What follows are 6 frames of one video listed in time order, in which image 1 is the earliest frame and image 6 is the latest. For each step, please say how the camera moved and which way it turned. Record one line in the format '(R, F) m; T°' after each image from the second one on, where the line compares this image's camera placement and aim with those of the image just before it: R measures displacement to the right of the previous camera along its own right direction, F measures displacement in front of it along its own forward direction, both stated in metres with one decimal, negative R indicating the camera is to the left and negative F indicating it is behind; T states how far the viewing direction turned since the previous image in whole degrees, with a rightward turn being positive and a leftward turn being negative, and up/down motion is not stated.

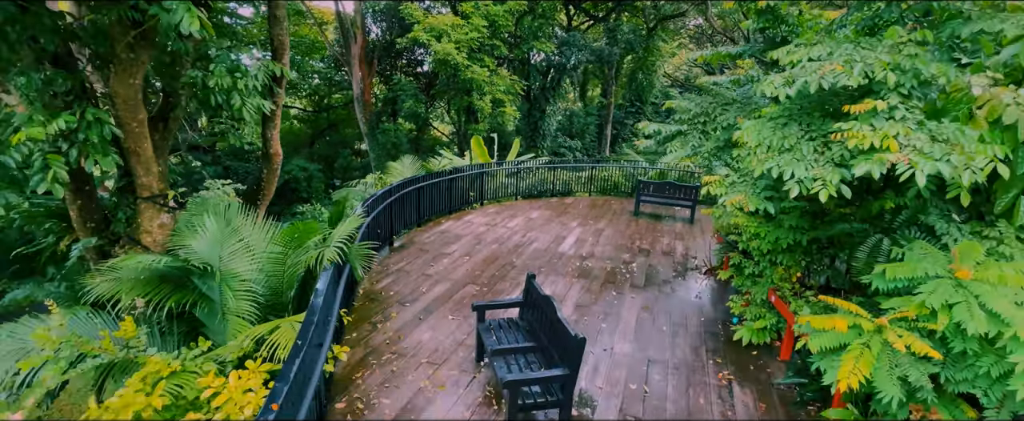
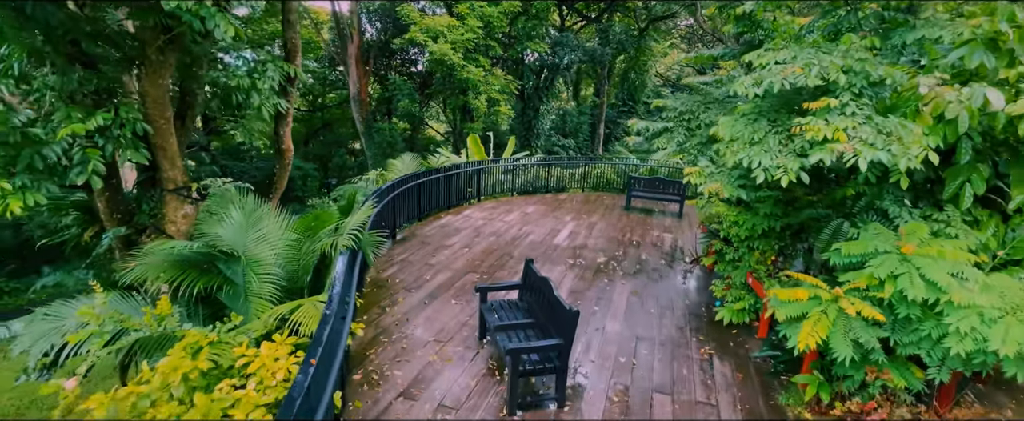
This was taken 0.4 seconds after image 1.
(0.0, -0.3) m; +1°
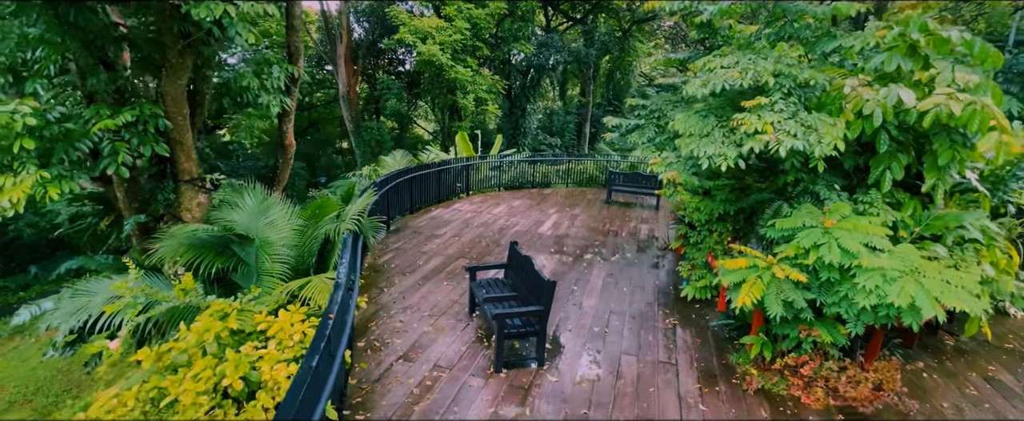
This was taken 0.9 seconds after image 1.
(0.0, -0.4) m; +1°
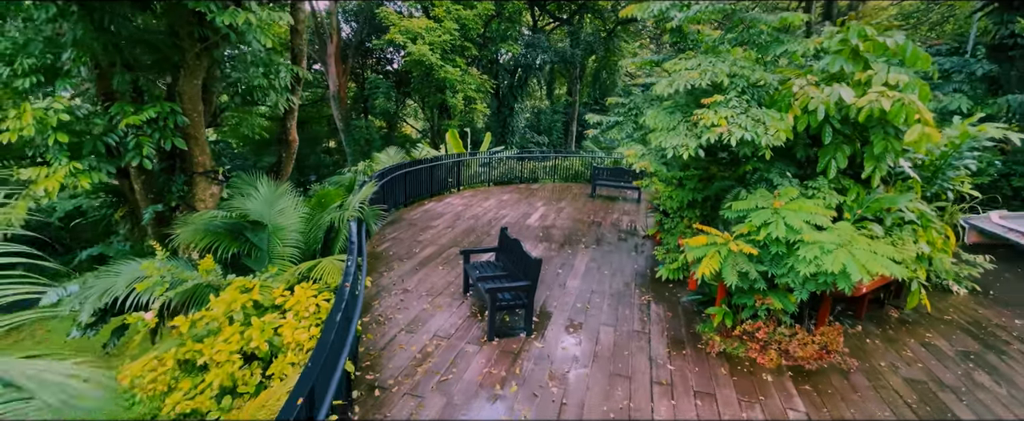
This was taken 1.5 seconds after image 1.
(0.0, -0.4) m; +1°
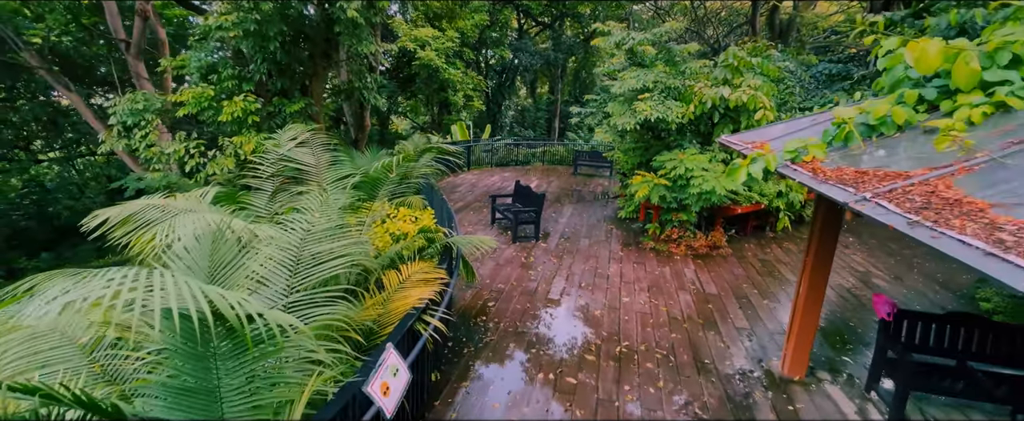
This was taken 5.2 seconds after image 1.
(-0.5, -2.4) m; +2°
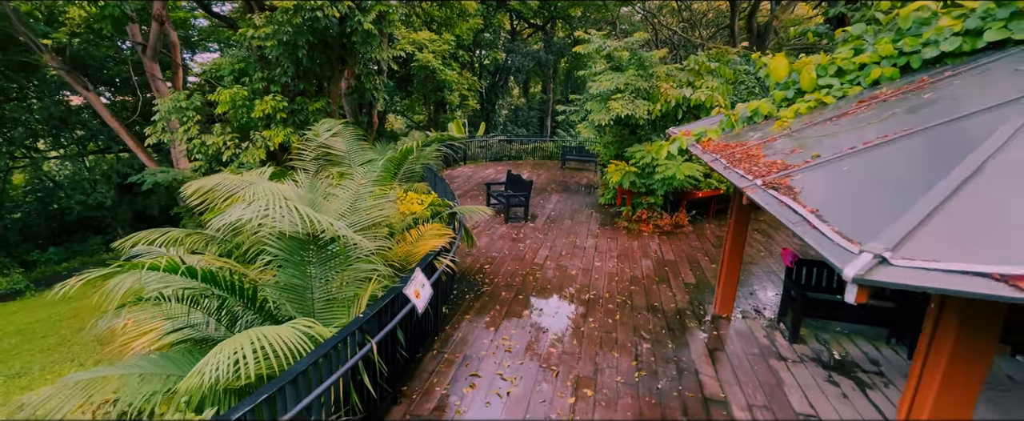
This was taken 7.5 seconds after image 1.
(0.0, -1.0) m; +1°
